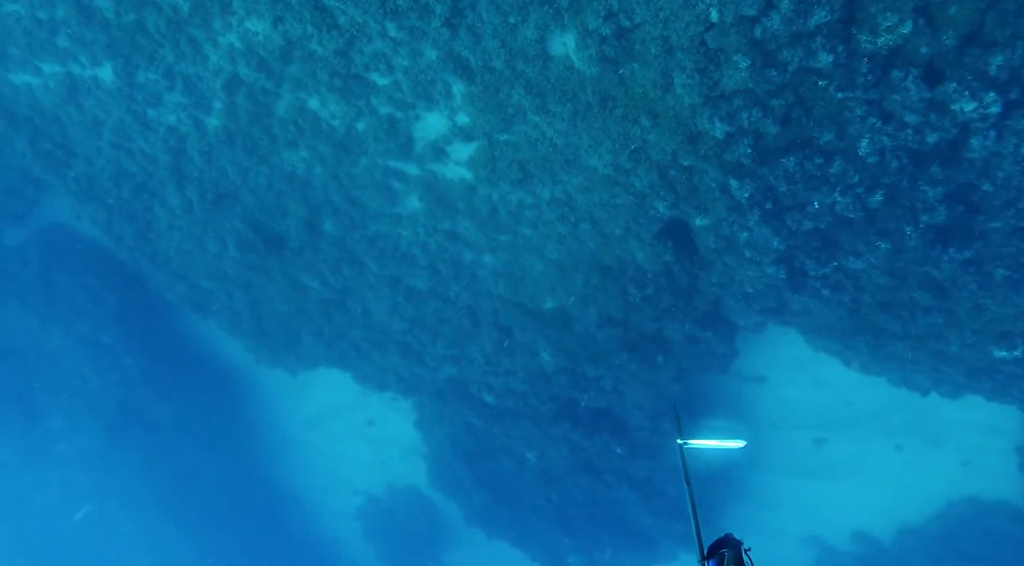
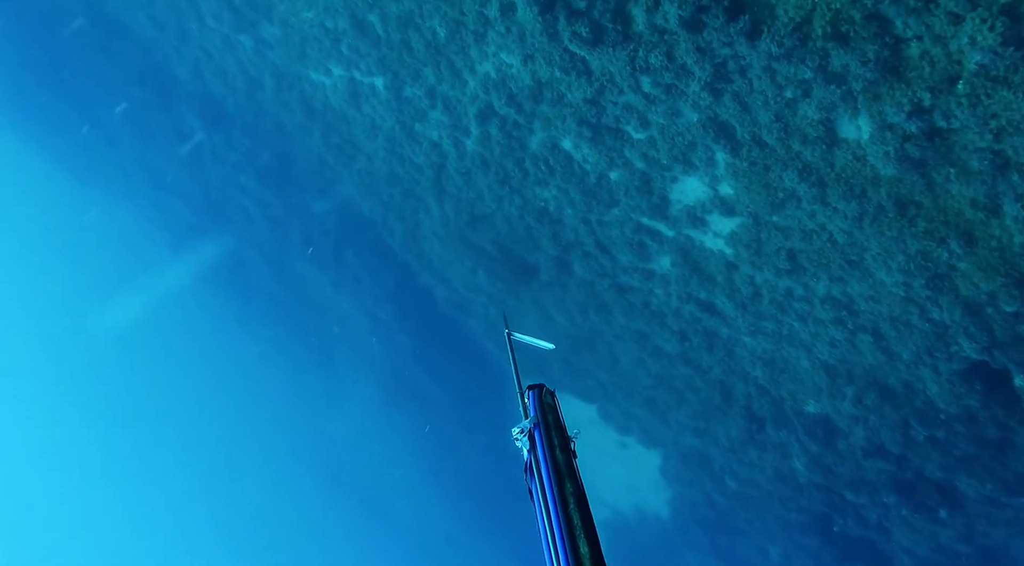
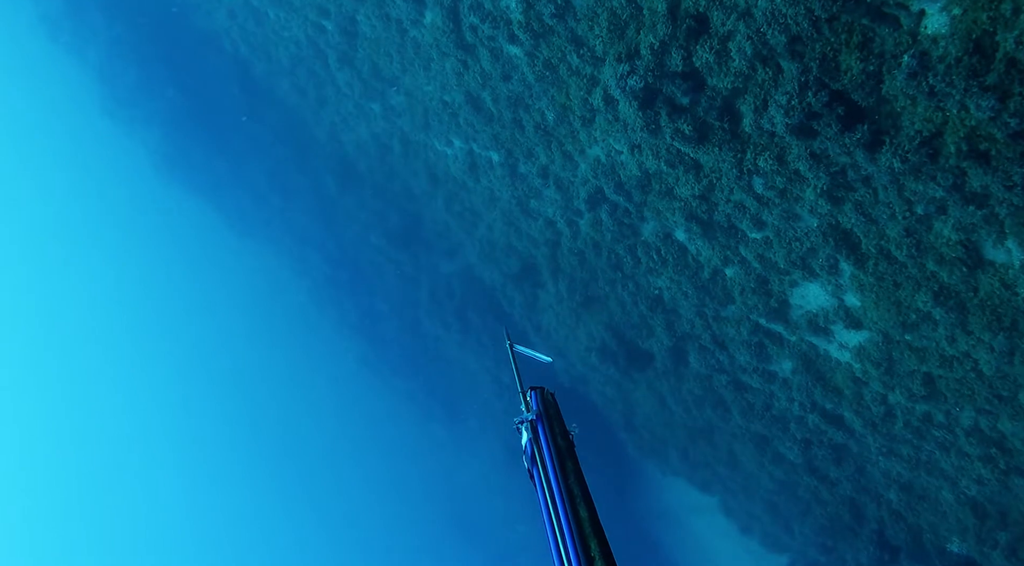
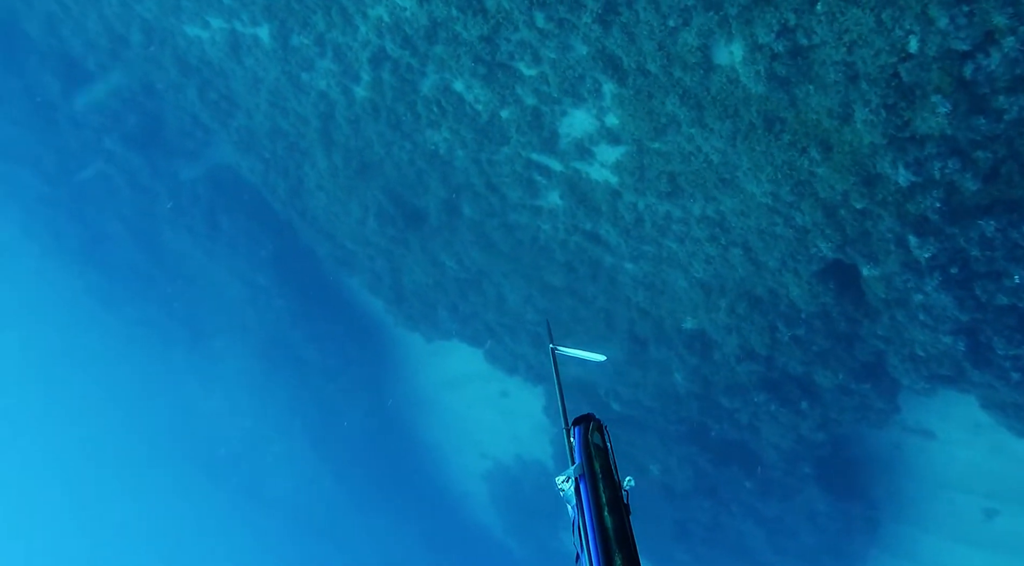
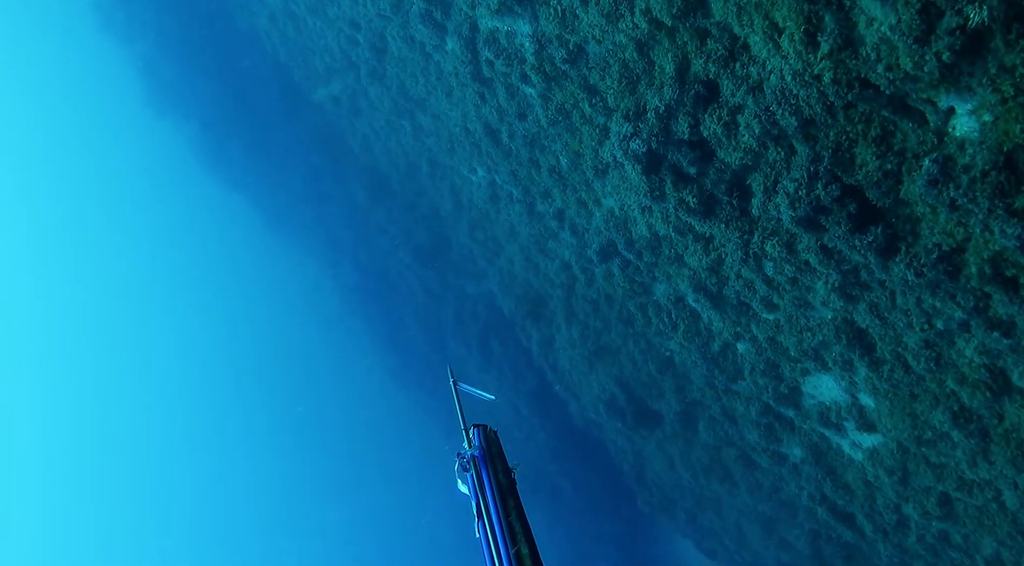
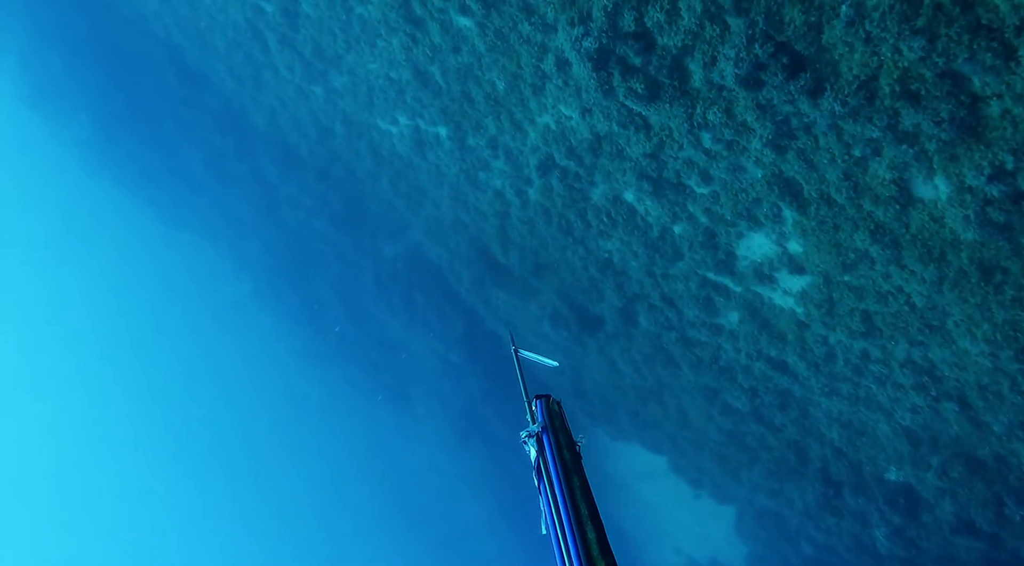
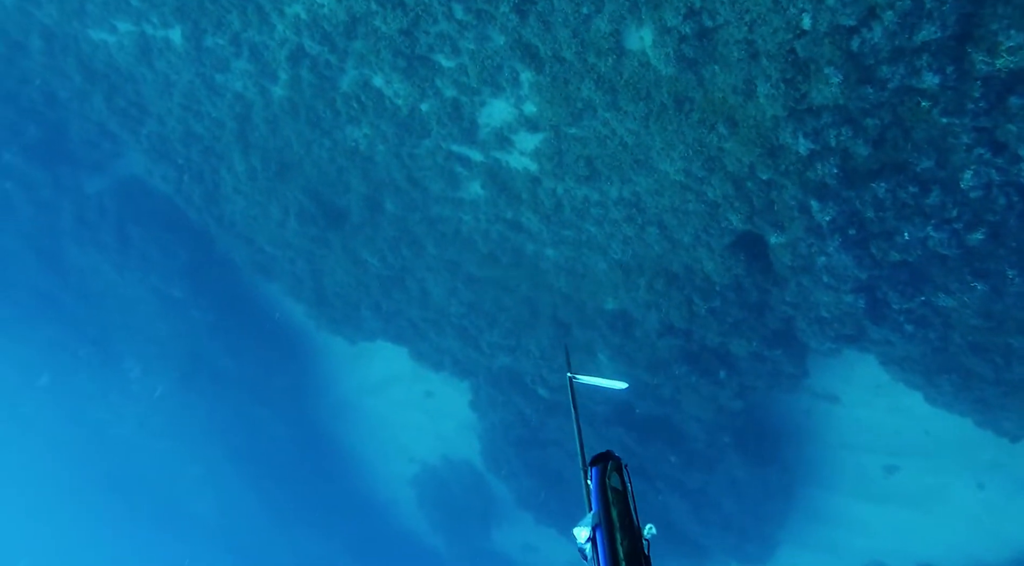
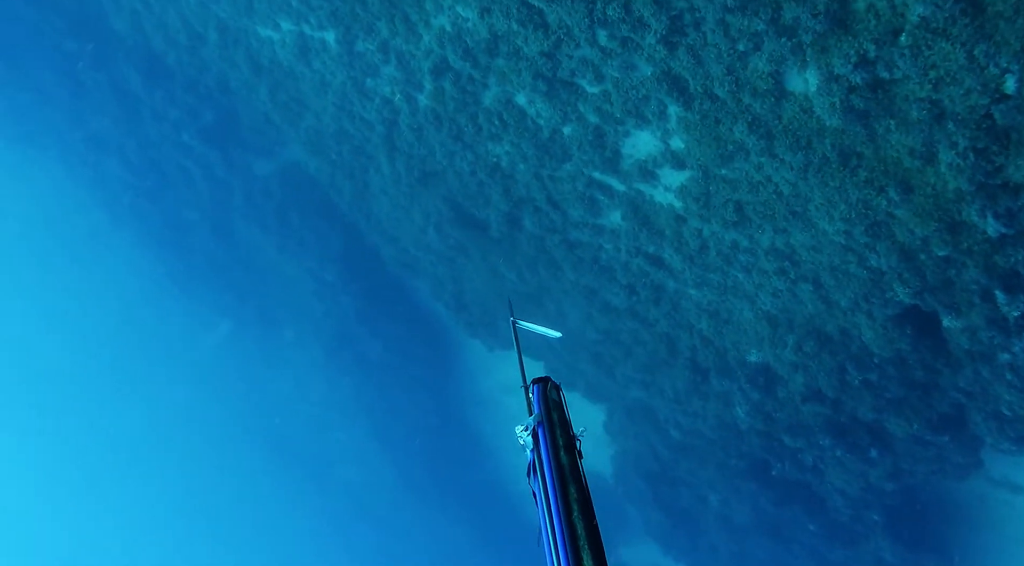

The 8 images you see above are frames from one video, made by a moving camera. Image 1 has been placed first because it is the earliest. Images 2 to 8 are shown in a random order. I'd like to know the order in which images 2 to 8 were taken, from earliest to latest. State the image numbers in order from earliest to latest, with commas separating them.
7, 4, 8, 2, 6, 3, 5
